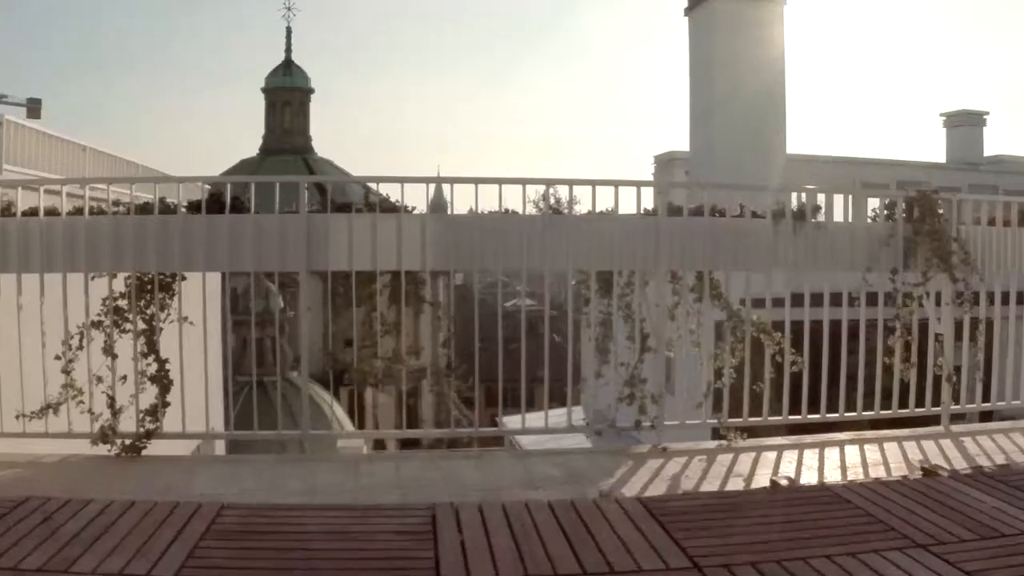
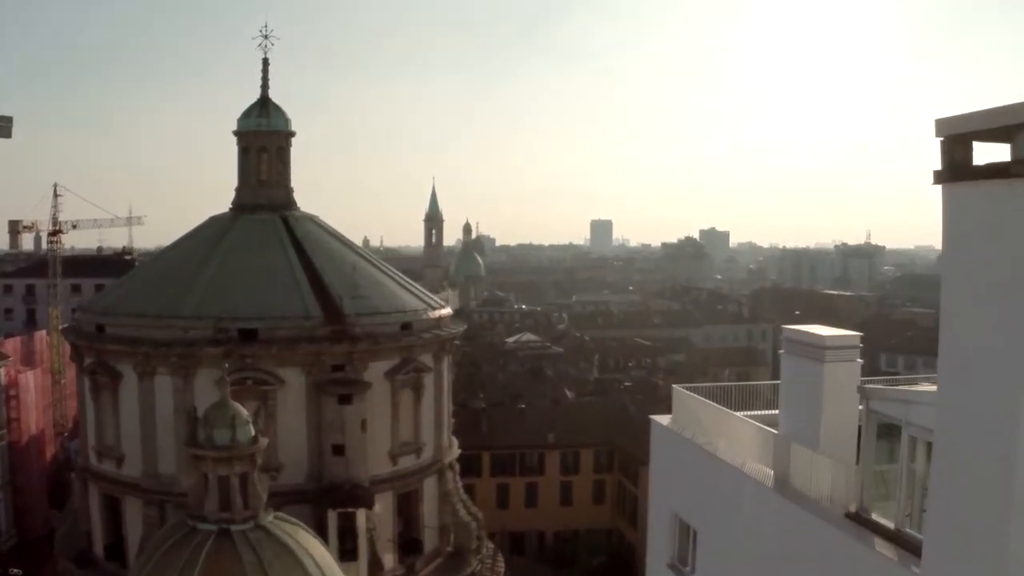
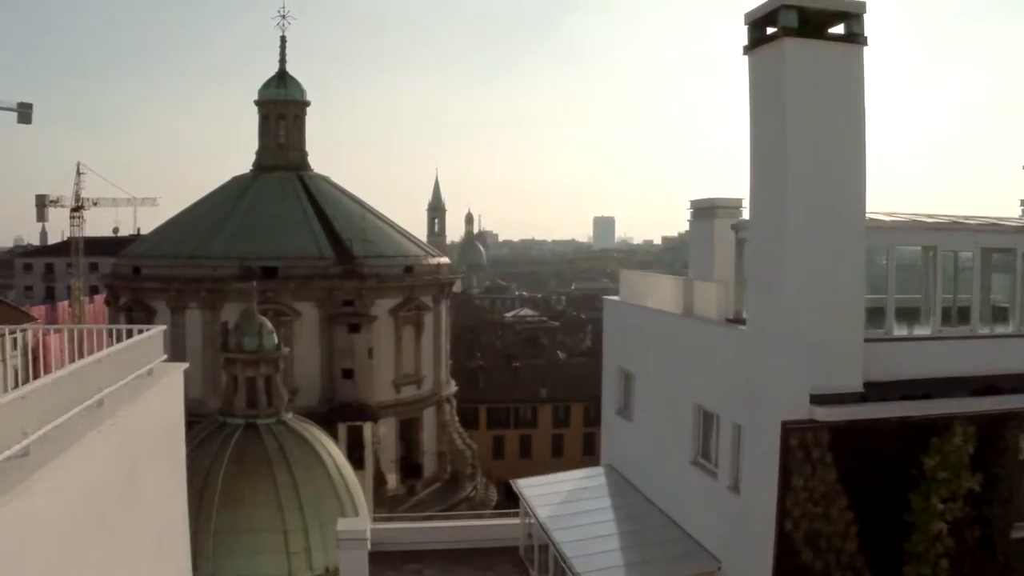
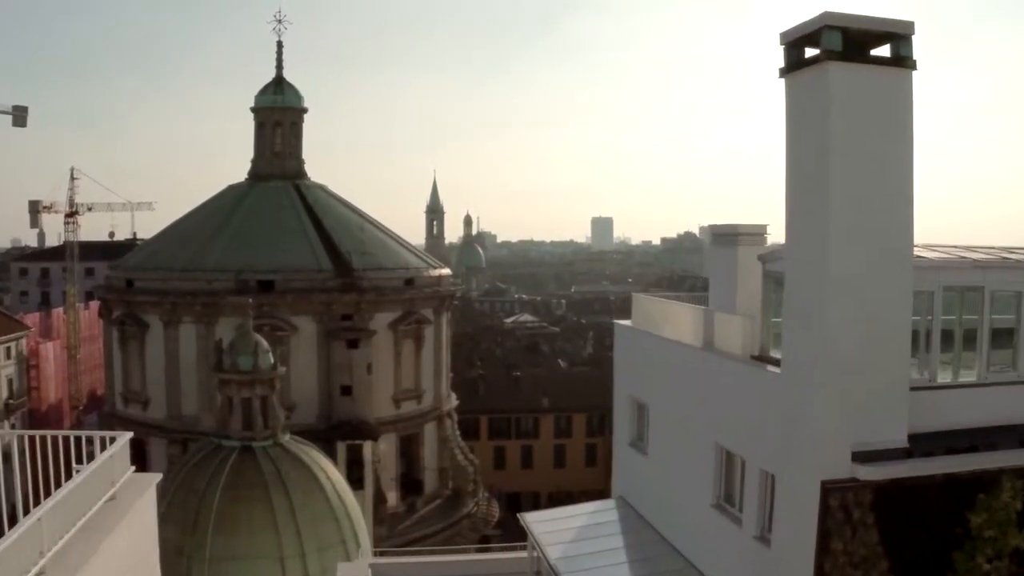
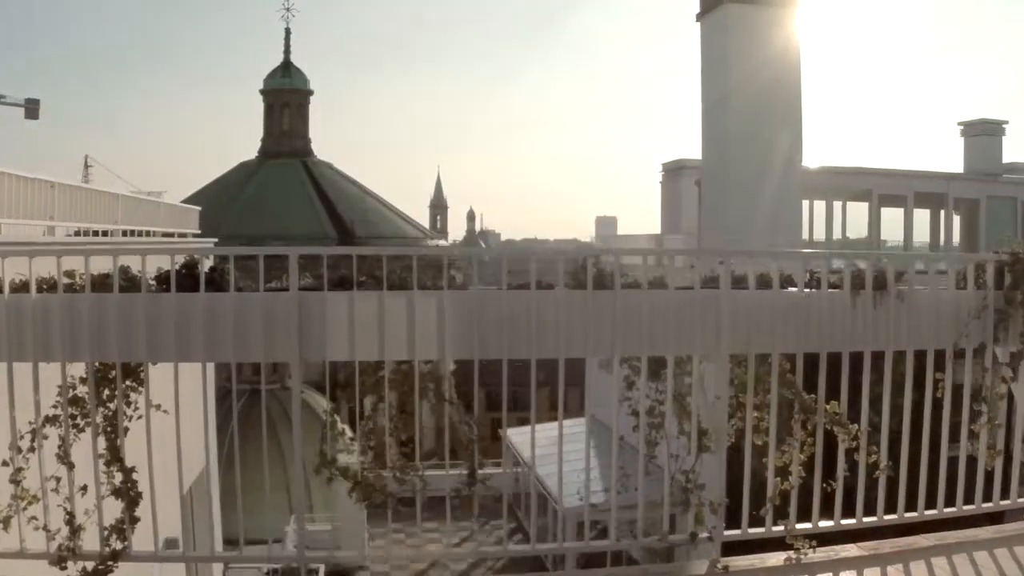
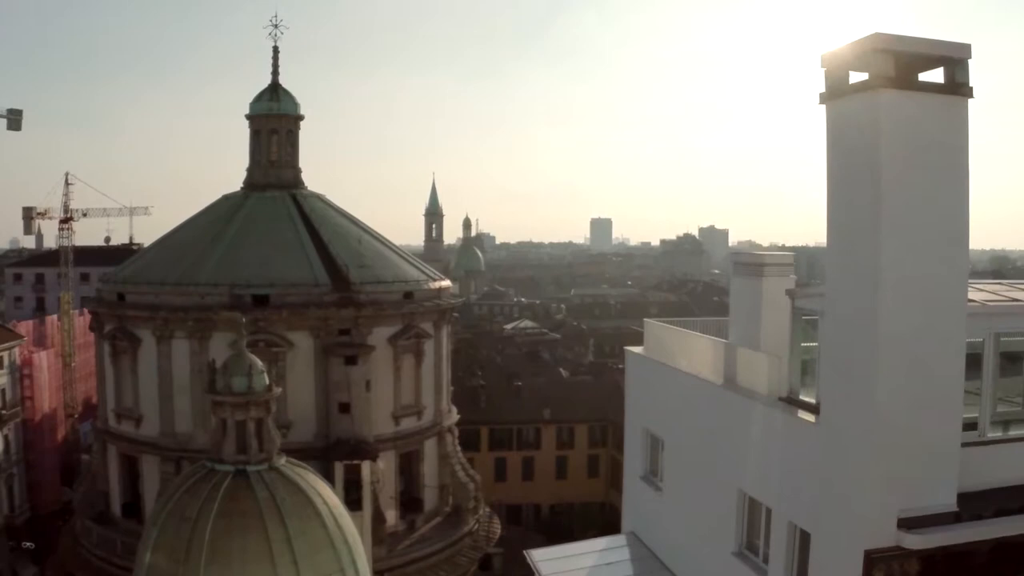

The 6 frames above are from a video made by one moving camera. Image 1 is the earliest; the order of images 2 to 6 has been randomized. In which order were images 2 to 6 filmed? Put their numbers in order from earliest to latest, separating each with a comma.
5, 3, 4, 6, 2
